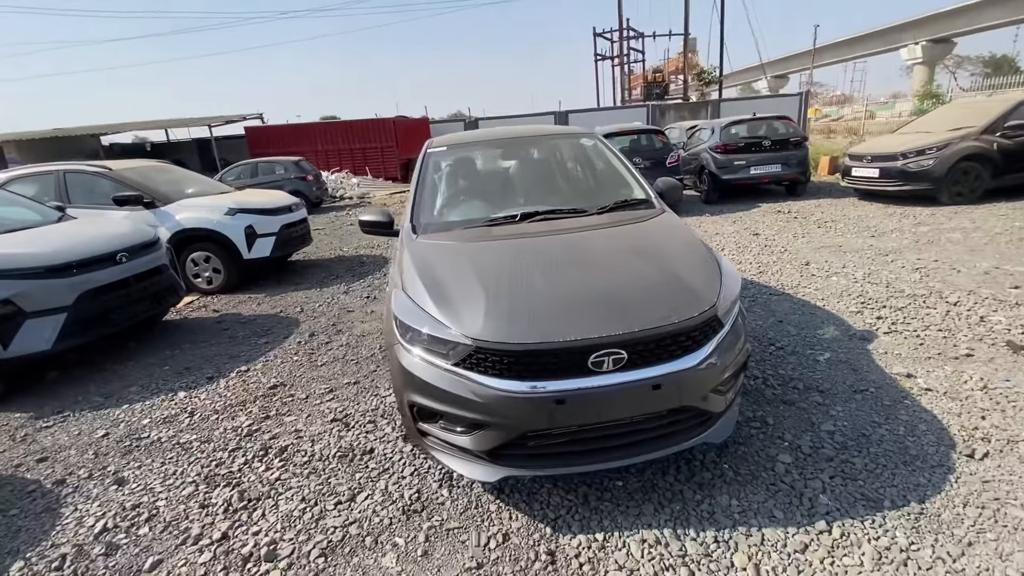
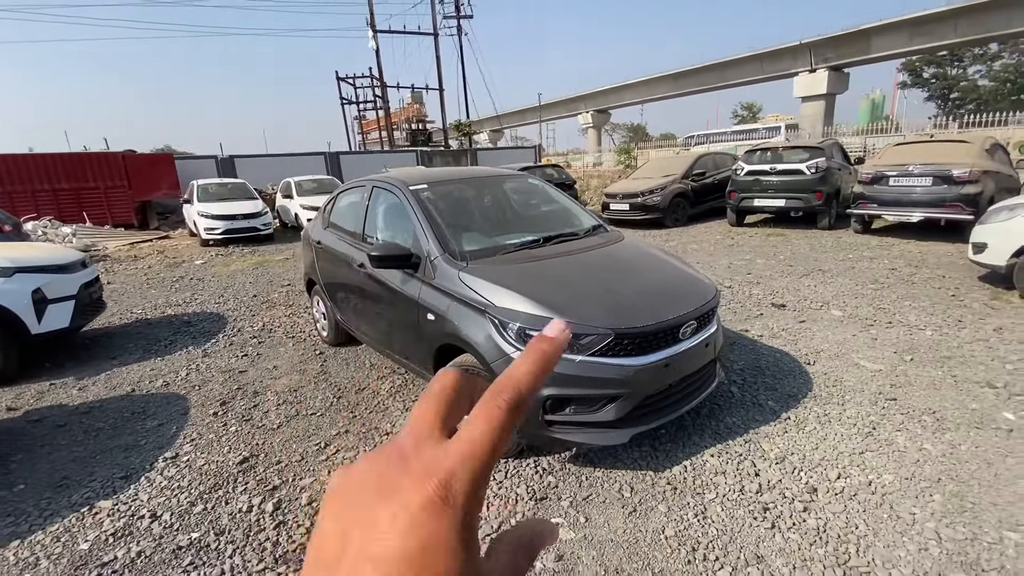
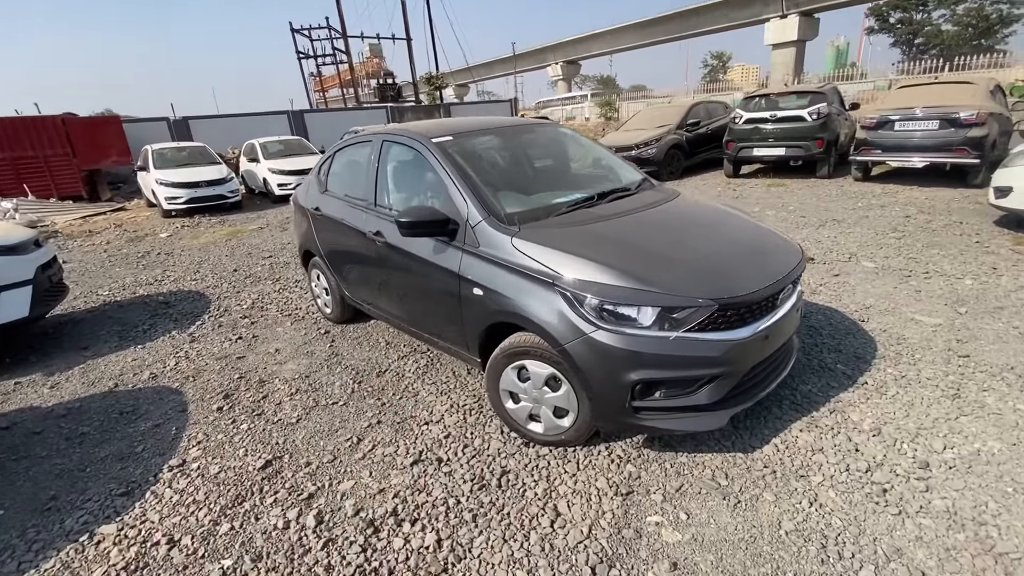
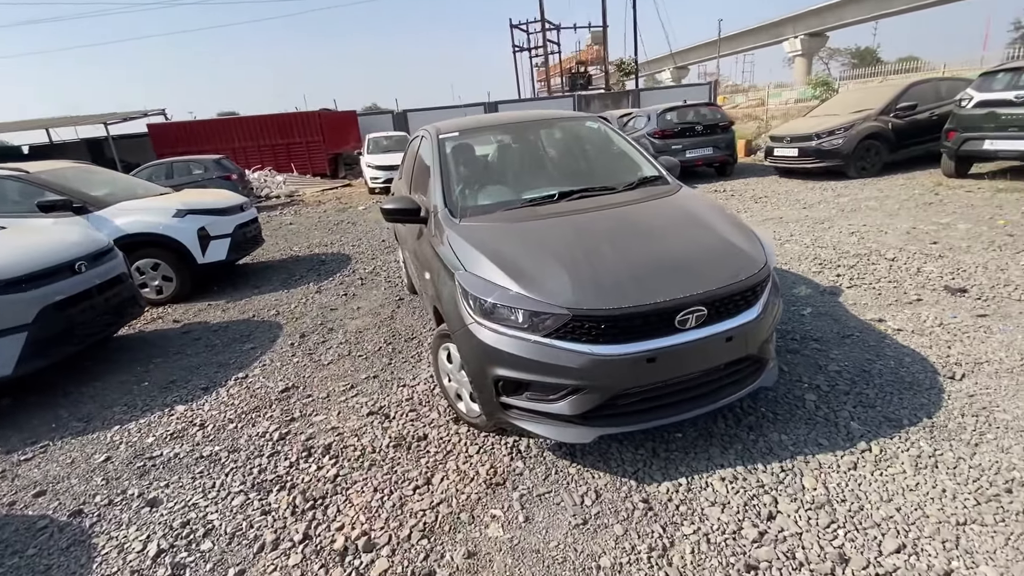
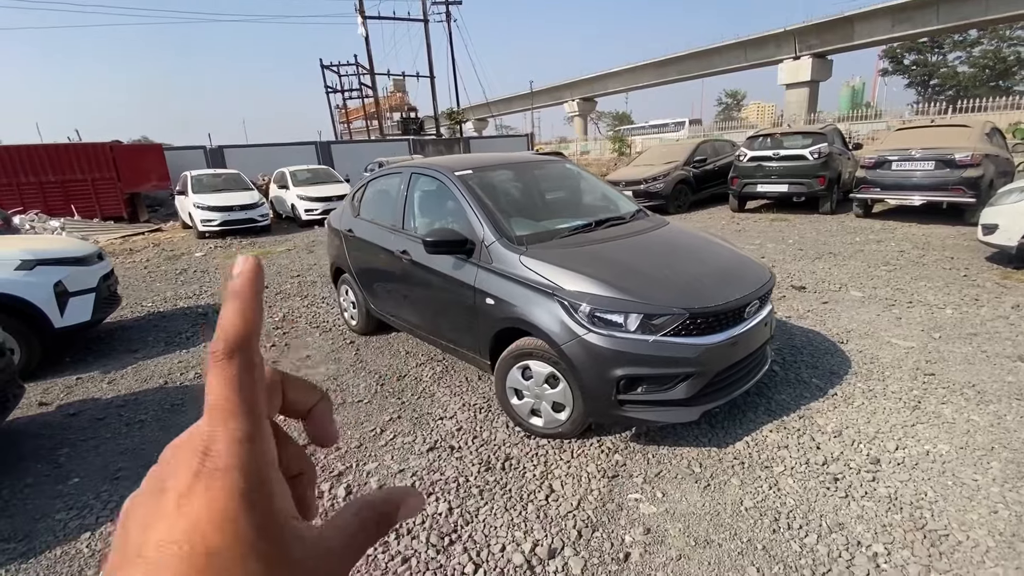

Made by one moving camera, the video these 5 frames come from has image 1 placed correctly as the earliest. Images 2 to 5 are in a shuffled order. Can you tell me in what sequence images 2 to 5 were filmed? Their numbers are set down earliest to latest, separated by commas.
4, 2, 5, 3
